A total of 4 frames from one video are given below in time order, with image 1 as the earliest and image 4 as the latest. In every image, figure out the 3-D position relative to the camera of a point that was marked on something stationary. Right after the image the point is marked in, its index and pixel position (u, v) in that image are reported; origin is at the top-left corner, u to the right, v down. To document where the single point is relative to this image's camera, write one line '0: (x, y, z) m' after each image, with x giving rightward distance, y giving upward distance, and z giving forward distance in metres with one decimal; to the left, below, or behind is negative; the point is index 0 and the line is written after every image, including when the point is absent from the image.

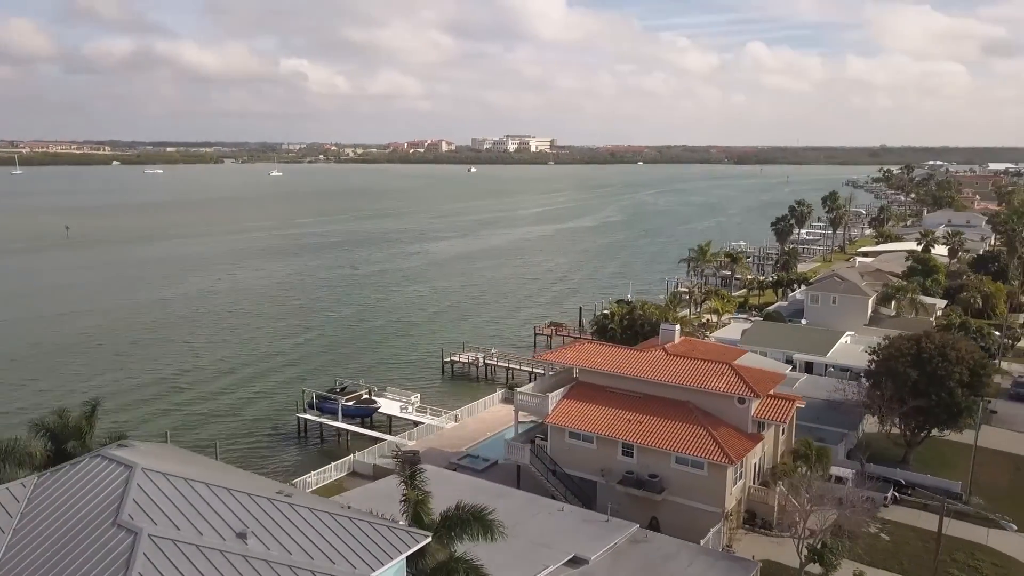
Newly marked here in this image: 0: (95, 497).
0: (-6.6, -3.3, +12.9) m
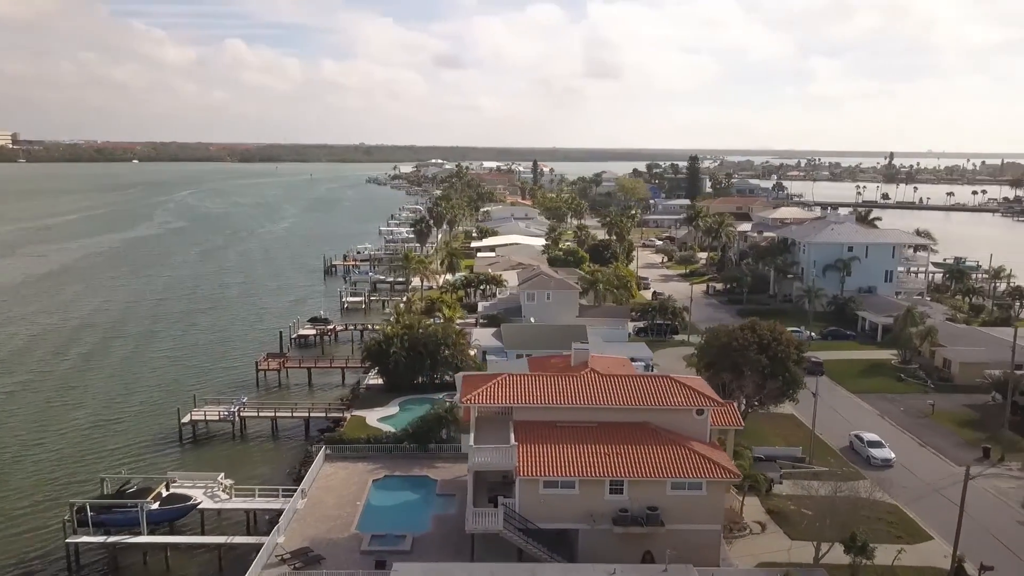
0: (+2.4, -4.6, +7.2) m
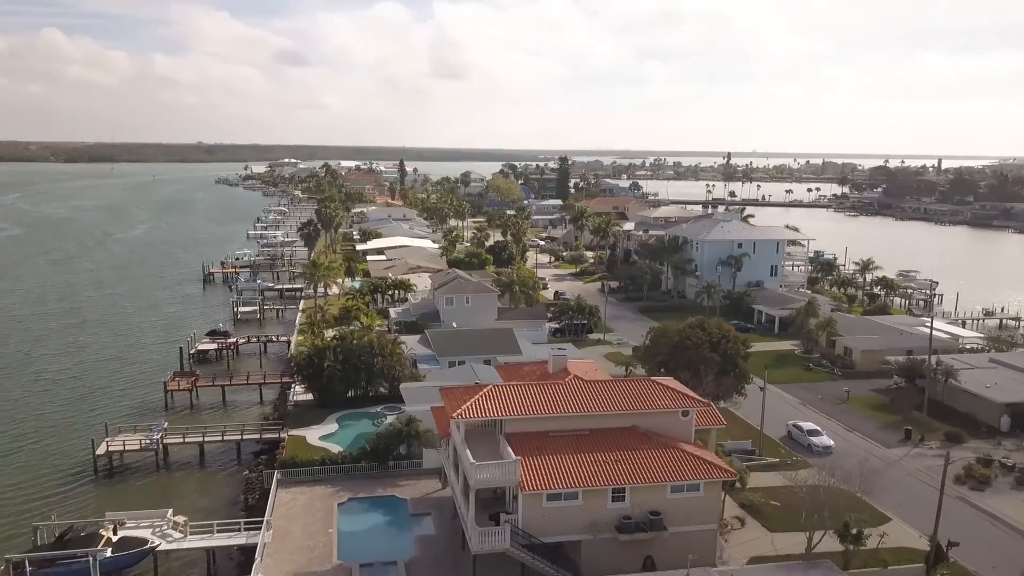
0: (+5.6, -4.8, +7.0) m
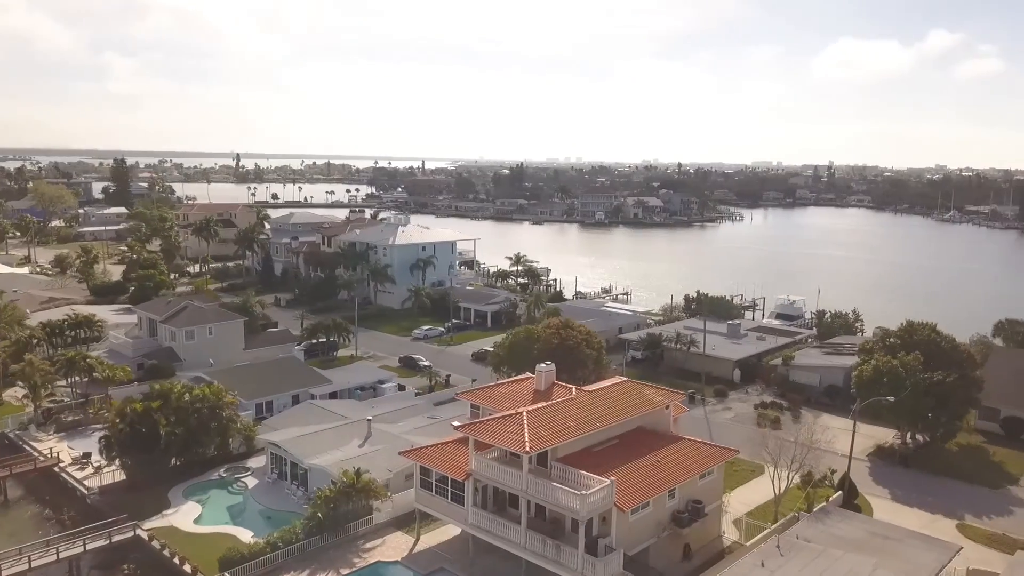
0: (+16.8, -4.3, +12.5) m
